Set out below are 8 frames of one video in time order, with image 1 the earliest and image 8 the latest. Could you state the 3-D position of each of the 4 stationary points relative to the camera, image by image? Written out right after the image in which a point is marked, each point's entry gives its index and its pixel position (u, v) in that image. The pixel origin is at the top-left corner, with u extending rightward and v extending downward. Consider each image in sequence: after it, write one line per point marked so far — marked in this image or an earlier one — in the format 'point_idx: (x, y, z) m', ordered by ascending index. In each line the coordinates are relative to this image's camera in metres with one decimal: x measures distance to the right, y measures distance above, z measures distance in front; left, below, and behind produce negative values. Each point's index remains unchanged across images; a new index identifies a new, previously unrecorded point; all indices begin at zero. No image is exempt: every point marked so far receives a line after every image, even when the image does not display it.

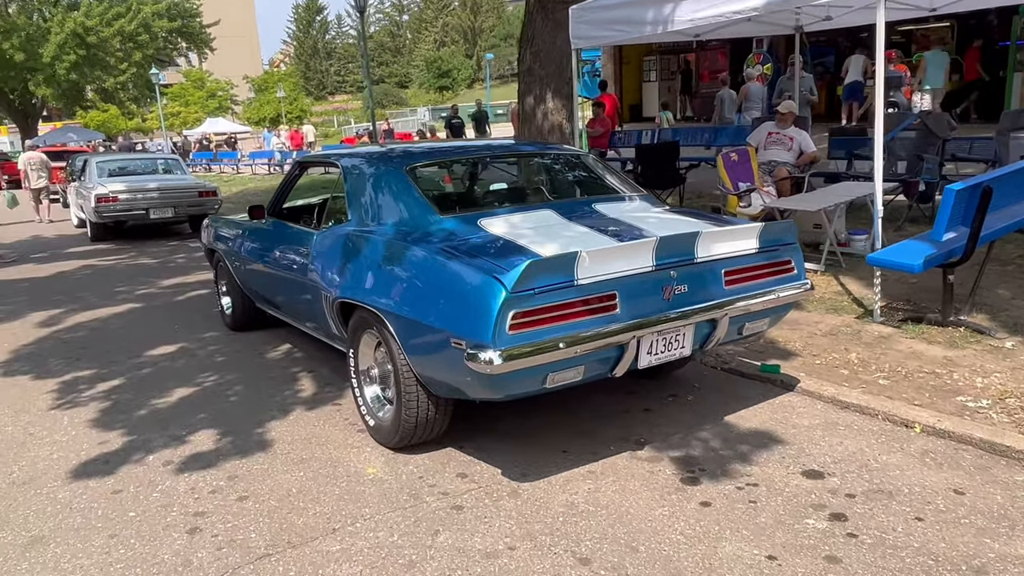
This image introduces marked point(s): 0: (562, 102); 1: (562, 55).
0: (+0.7, +2.6, +11.0) m
1: (+0.7, +3.3, +10.9) m
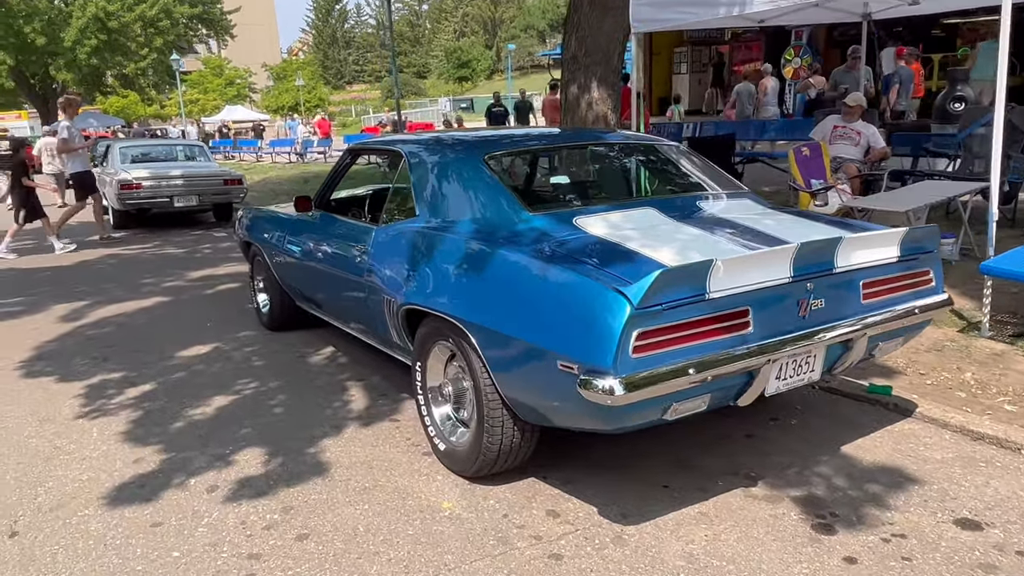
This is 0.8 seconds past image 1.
0: (+1.3, +2.7, +10.5) m
1: (+1.3, +3.3, +10.3) m
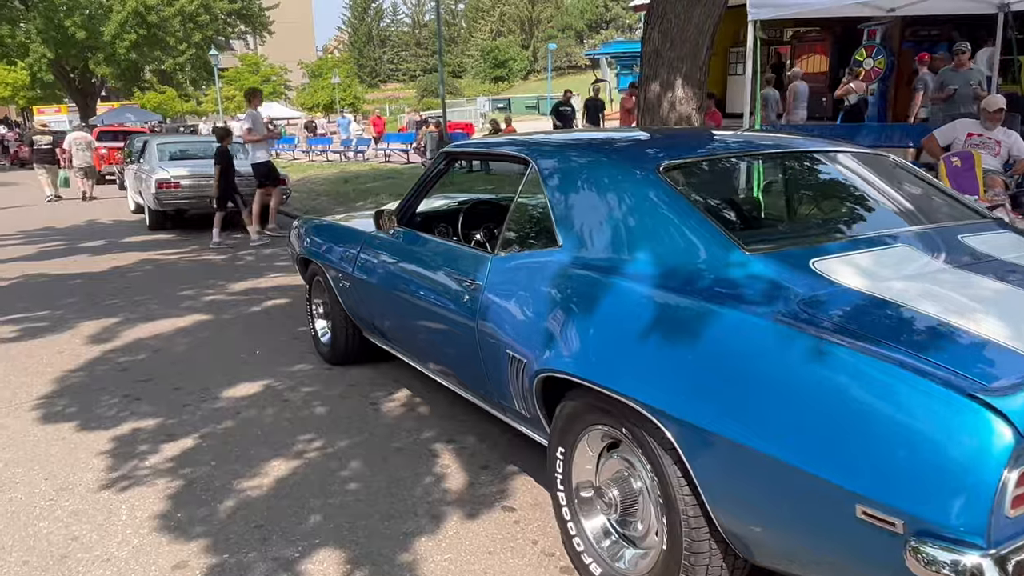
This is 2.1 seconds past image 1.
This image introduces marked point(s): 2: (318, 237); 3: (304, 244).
0: (+2.2, +2.4, +9.4) m
1: (+2.2, +3.0, +9.3) m
2: (-1.3, +0.4, +5.3) m
3: (-1.5, +0.3, +5.4) m
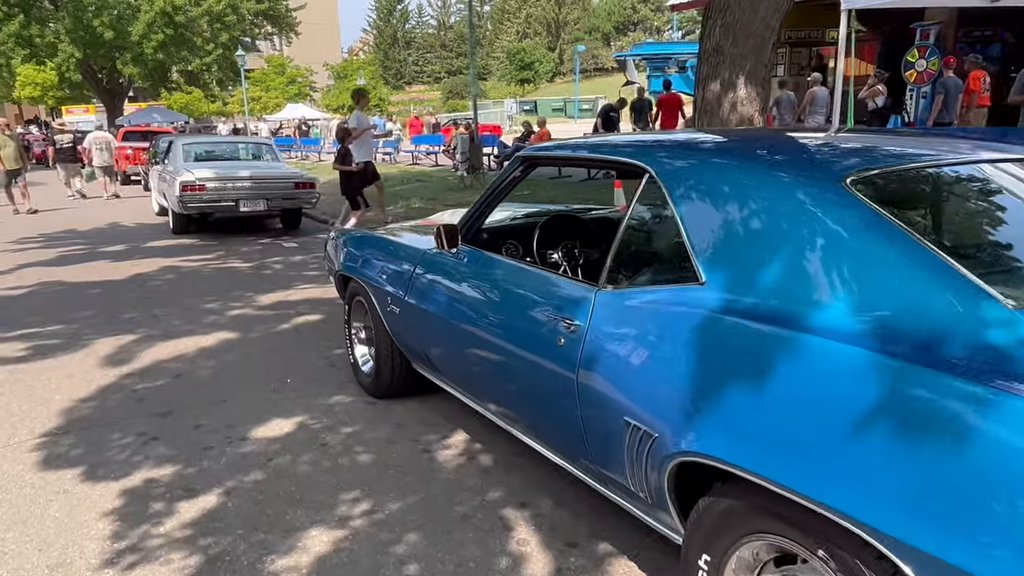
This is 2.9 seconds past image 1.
0: (+2.8, +2.2, +8.7) m
1: (+2.8, +2.9, +8.5) m
2: (-0.9, +0.2, +4.6) m
3: (-1.0, +0.2, +4.8) m
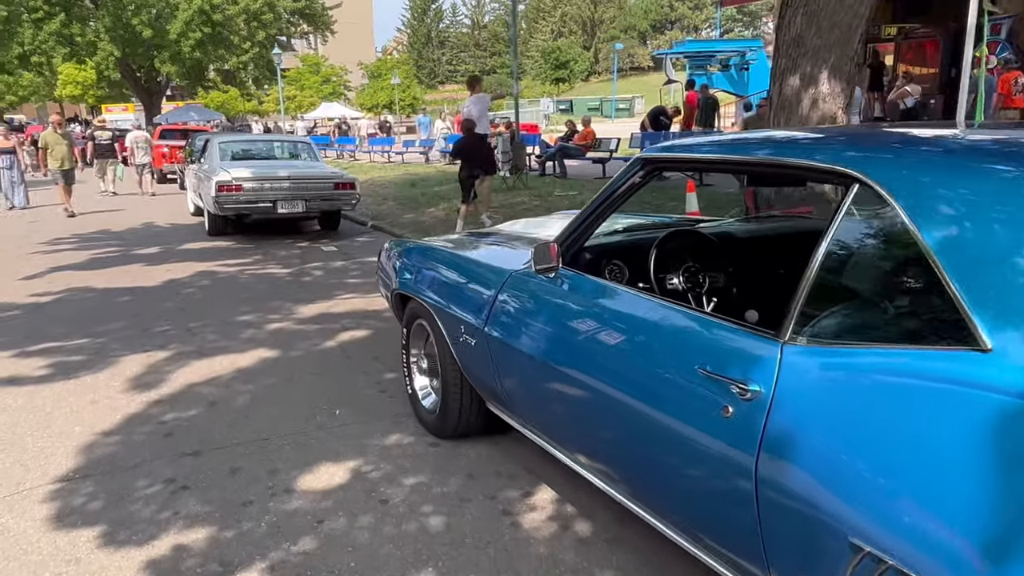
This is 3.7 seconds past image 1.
0: (+3.4, +2.1, +7.9) m
1: (+3.4, +2.7, +7.7) m
2: (-0.5, +0.1, +4.0) m
3: (-0.6, +0.1, +4.1) m
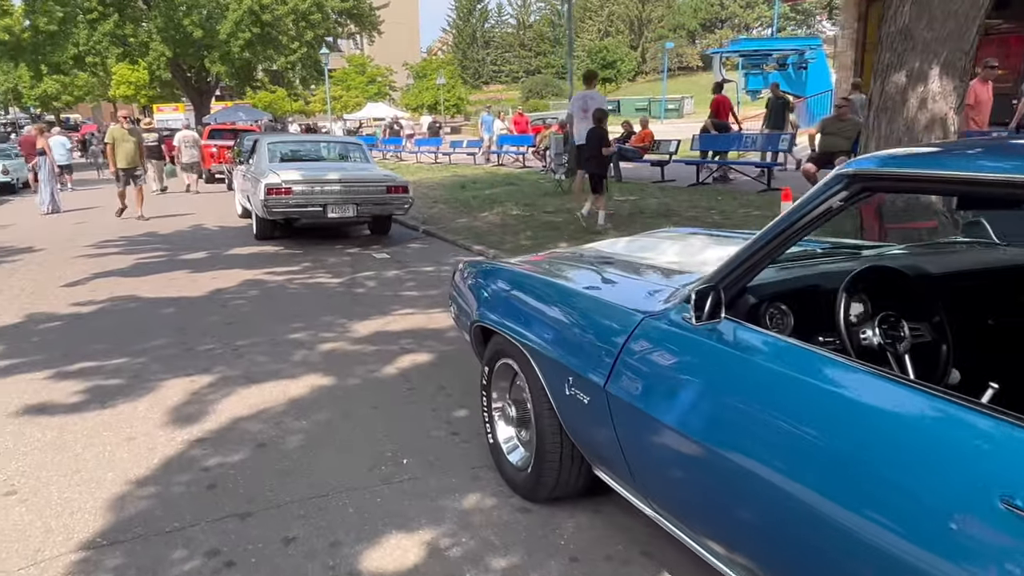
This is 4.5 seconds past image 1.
0: (+4.1, +1.9, +7.0) m
1: (+4.1, +2.5, +6.9) m
2: (0.0, 0.0, +3.3) m
3: (-0.1, -0.1, +3.5) m
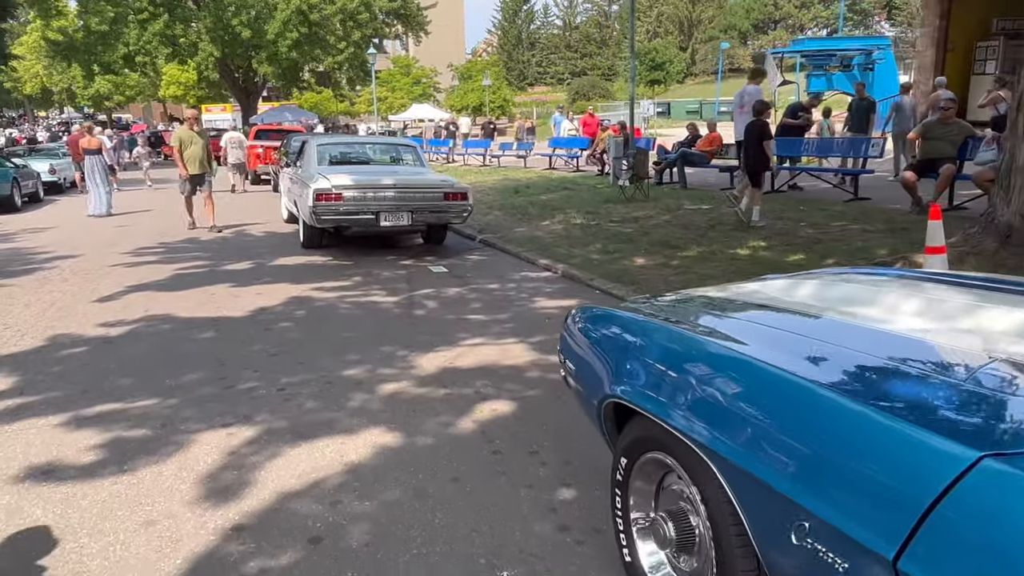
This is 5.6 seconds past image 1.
0: (+4.8, +1.6, +5.9) m
1: (+4.8, +2.2, +5.7) m
2: (+0.5, -0.2, +2.4) m
3: (+0.4, -0.3, +2.5) m
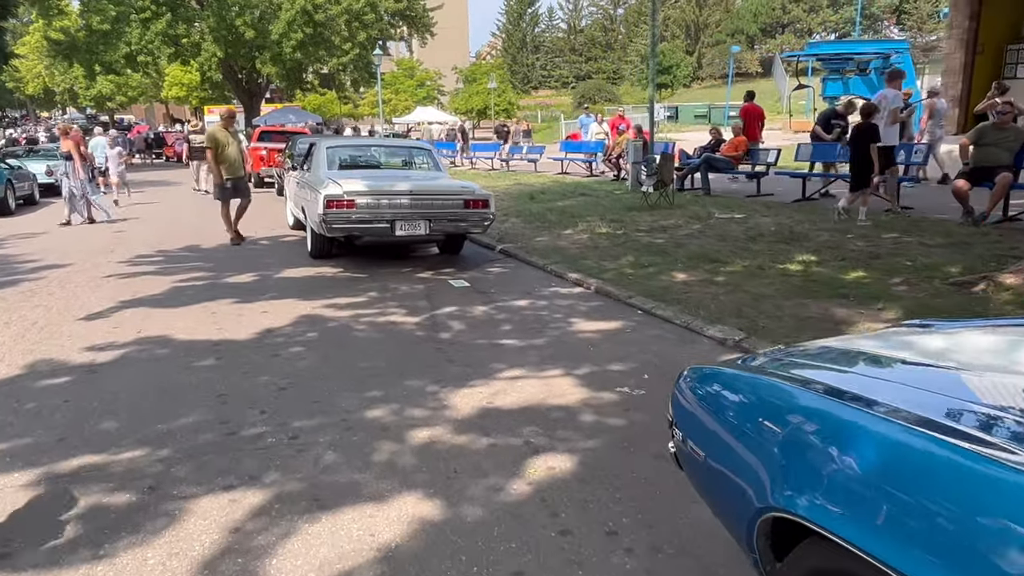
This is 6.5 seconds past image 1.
0: (+5.1, +1.4, +5.1) m
1: (+5.1, +2.0, +5.0) m
2: (+0.8, -0.4, +1.6) m
3: (+0.7, -0.4, +1.8) m
